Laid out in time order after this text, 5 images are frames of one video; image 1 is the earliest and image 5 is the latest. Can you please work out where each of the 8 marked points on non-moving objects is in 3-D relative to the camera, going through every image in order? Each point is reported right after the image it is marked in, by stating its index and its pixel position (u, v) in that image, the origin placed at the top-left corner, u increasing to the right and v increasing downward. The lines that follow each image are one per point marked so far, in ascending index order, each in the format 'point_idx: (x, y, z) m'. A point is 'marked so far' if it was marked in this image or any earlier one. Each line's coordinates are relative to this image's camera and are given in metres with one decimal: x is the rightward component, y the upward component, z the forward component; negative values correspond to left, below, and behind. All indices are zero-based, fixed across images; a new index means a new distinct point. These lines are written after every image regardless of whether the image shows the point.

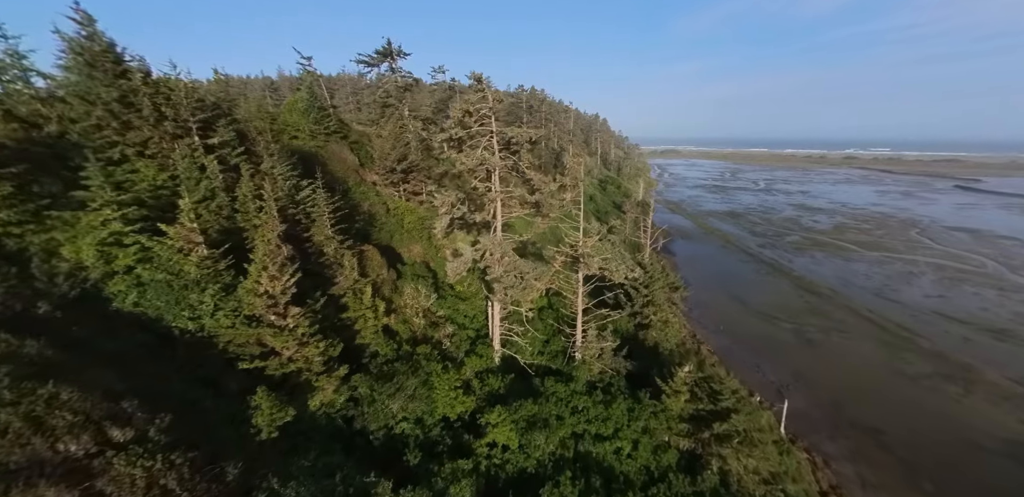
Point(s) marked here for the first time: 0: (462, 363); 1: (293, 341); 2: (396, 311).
0: (-2.1, -4.9, +16.5) m
1: (-6.0, -2.6, +10.6) m
2: (-5.3, -2.9, +17.7) m
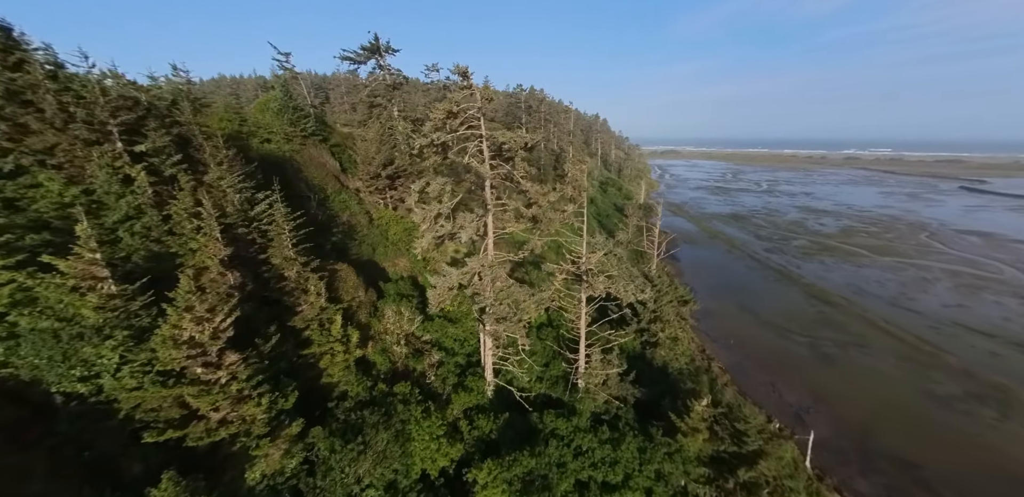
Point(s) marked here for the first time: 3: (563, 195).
0: (-2.4, -5.7, +14.4) m
1: (-6.2, -3.3, +8.4) m
2: (-5.5, -3.6, +15.5) m
3: (+2.2, +2.3, +16.7) m
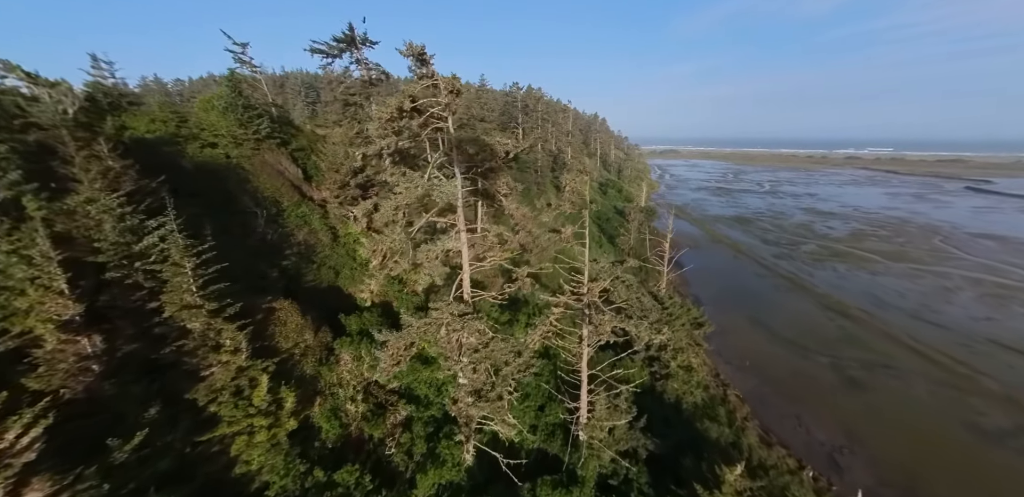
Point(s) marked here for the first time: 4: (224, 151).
0: (-2.9, -6.8, +11.2) m
1: (-6.7, -4.4, +5.2) m
2: (-6.0, -4.7, +12.3) m
3: (+1.6, +1.3, +13.5) m
4: (-13.6, +4.6, +18.1) m
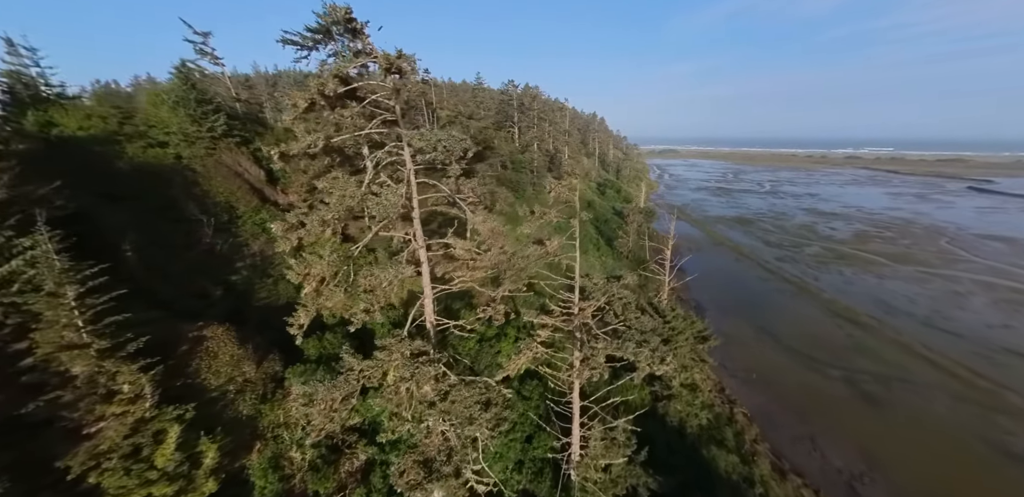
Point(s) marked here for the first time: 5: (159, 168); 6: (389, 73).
0: (-3.5, -7.2, +9.2) m
1: (-7.4, -4.8, +3.2) m
2: (-6.7, -5.1, +10.3) m
3: (+1.0, +0.8, +11.6) m
4: (-14.2, +4.1, +16.1) m
5: (-13.8, +3.1, +15.0) m
6: (-2.1, +3.2, +7.0) m
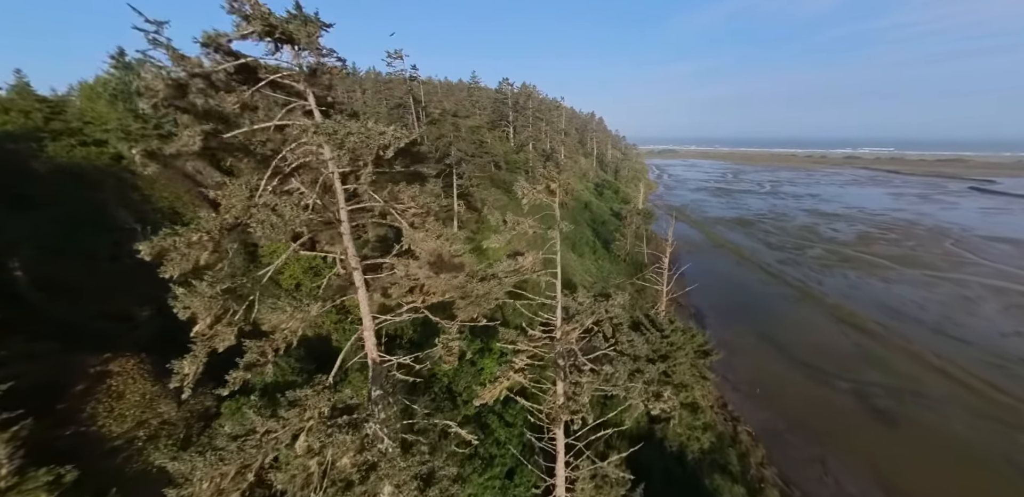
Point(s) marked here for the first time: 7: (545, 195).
0: (-4.3, -7.6, +7.5) m
1: (-8.1, -5.2, +1.5) m
2: (-7.5, -5.5, +8.6) m
3: (+0.2, +0.4, +9.9) m
4: (-15.0, +3.7, +14.4) m
5: (-14.5, +2.7, +13.3) m
6: (-2.9, +2.8, +5.3) m
7: (+0.9, +1.3, +9.9) m
